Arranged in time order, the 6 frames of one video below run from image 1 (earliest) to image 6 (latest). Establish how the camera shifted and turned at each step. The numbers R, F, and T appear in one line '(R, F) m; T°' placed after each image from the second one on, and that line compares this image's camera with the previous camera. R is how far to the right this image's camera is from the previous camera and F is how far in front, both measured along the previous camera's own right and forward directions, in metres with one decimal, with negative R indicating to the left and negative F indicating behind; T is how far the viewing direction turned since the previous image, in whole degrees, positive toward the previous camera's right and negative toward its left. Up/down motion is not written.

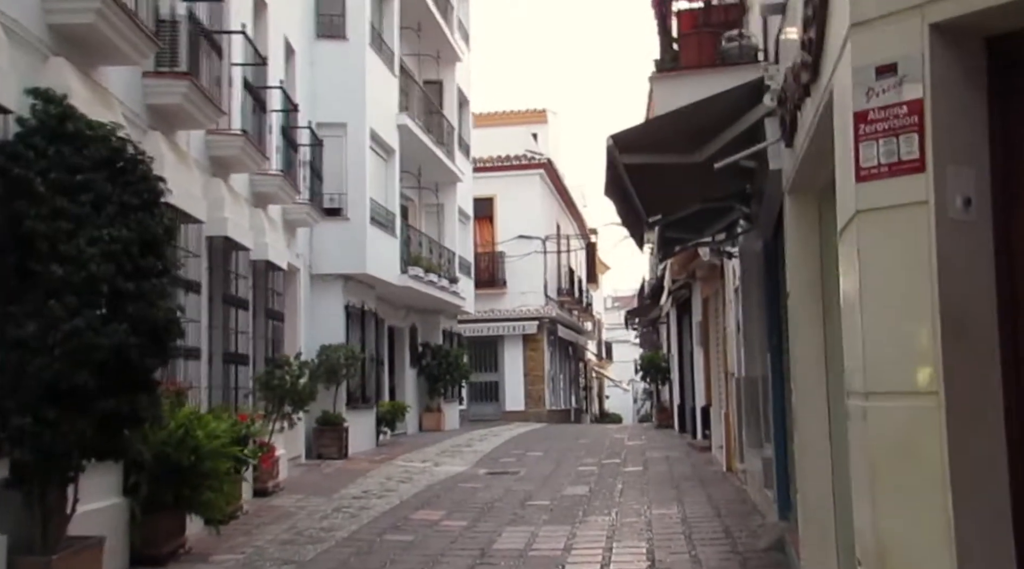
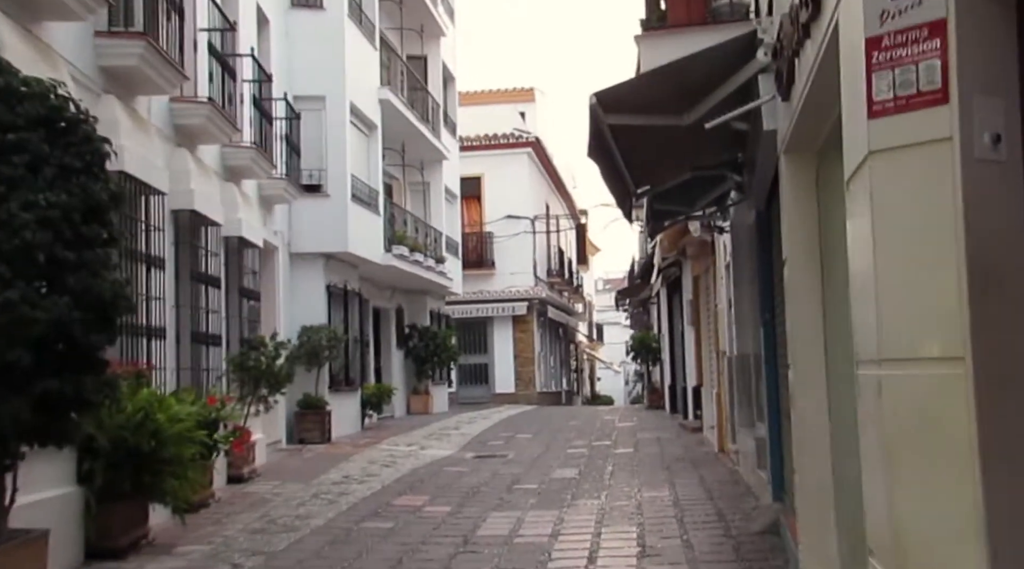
(+0.1, +0.5) m; 0°
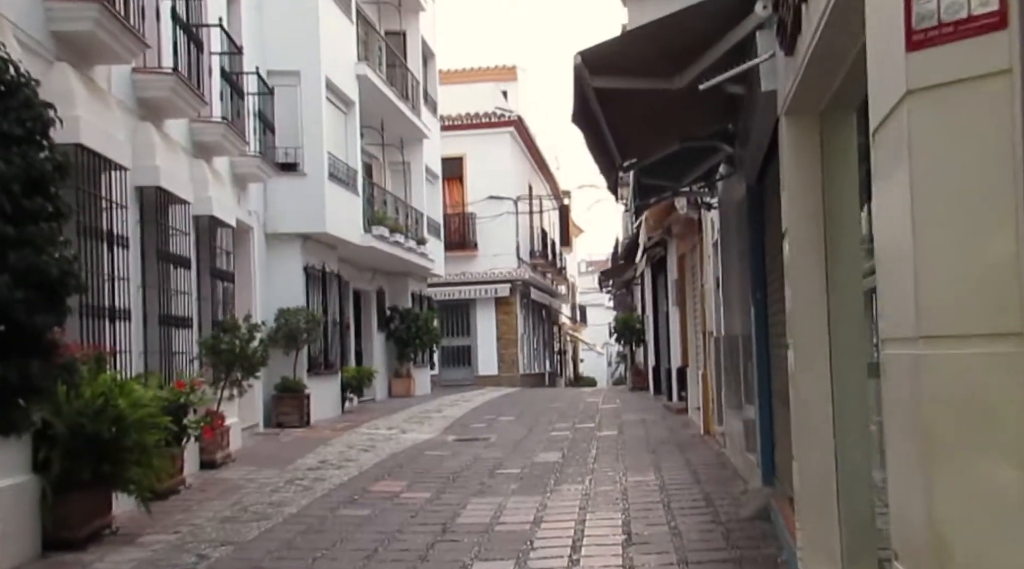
(0.0, +0.3) m; +1°
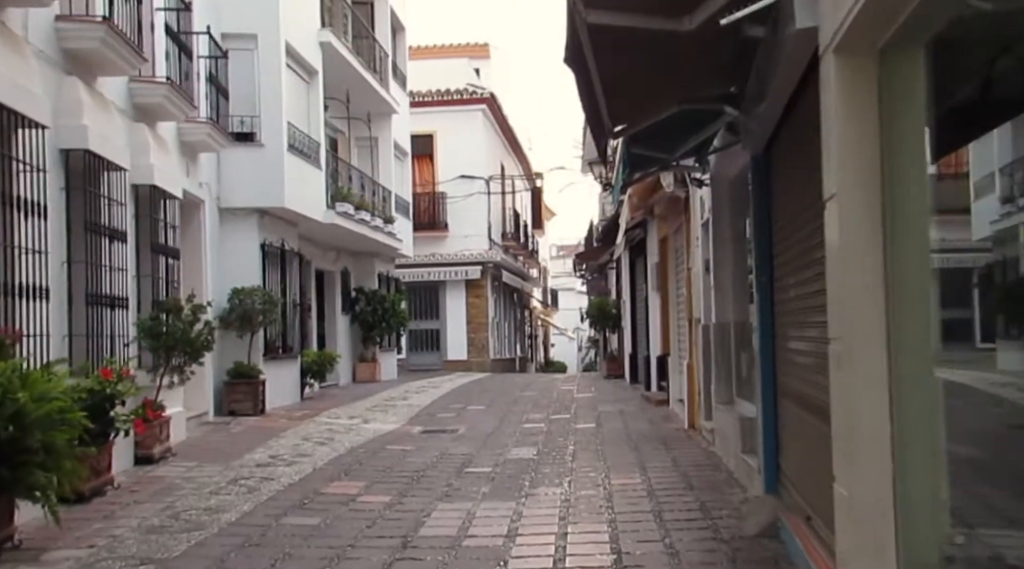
(0.0, +1.0) m; +2°
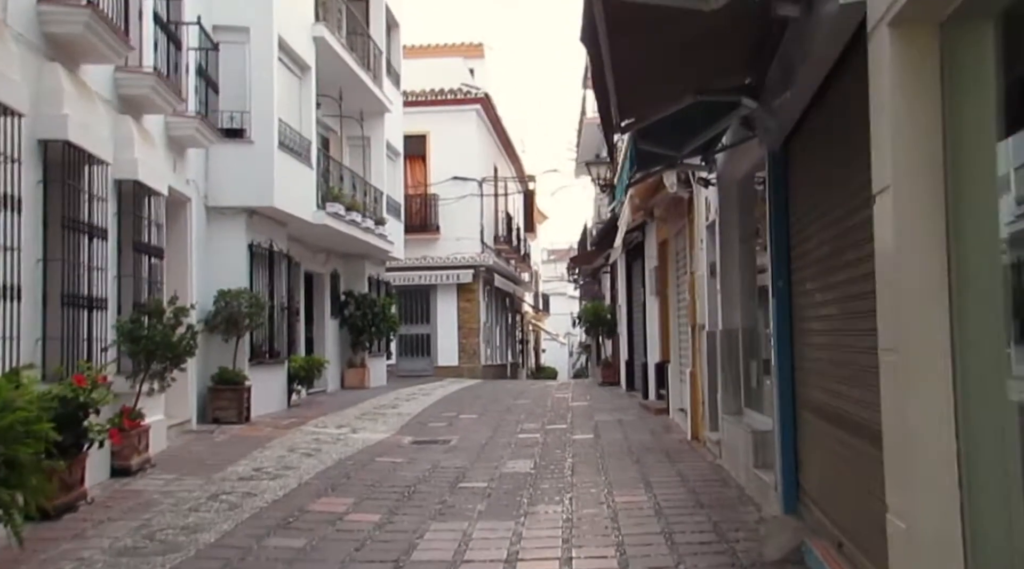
(-0.1, +0.5) m; +1°
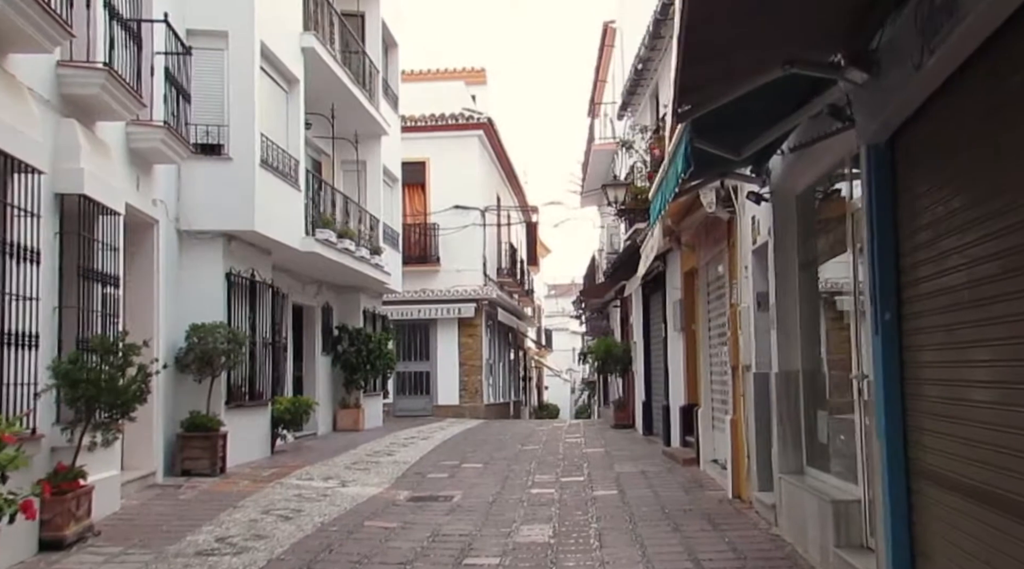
(-0.1, +1.6) m; 0°
